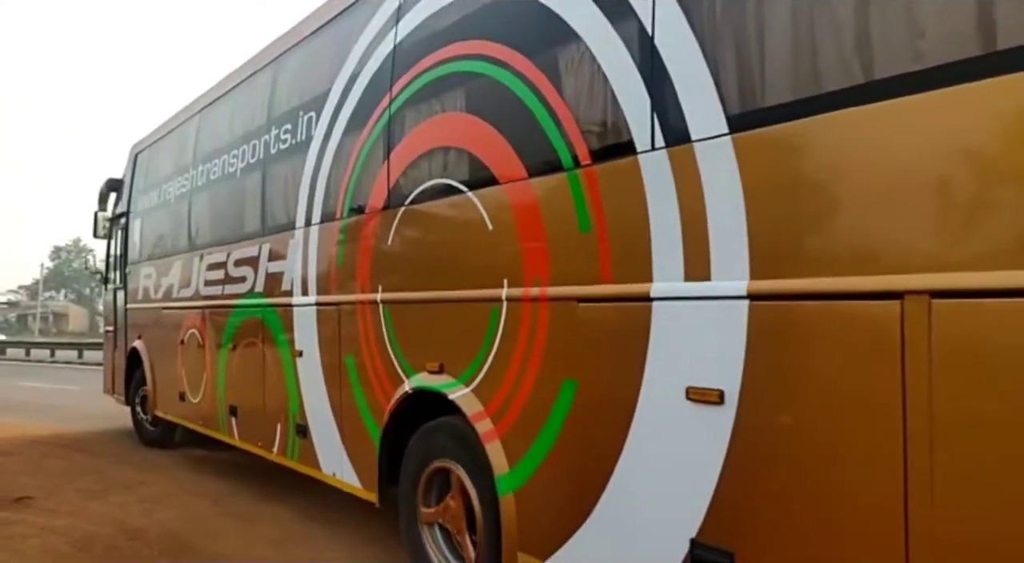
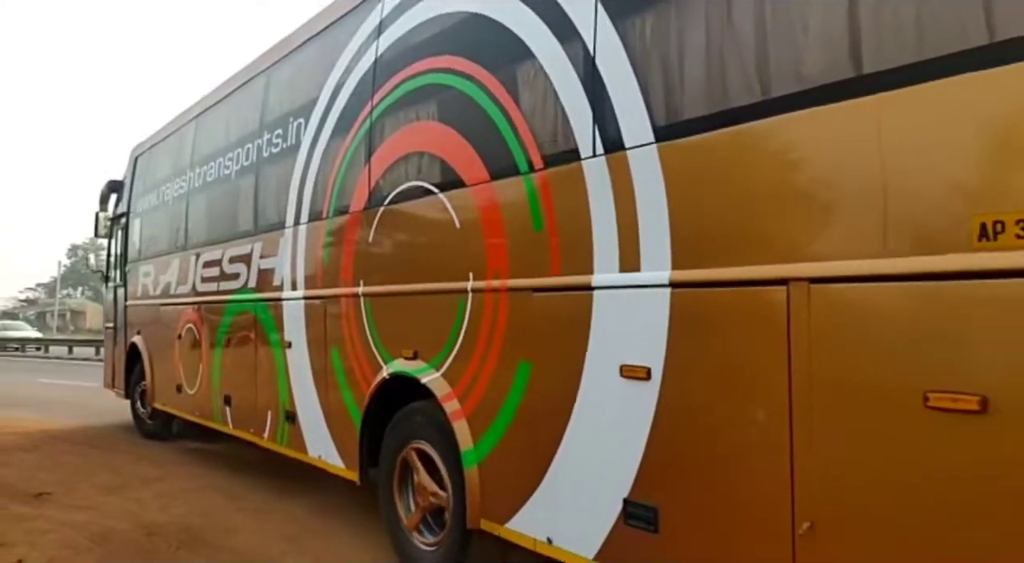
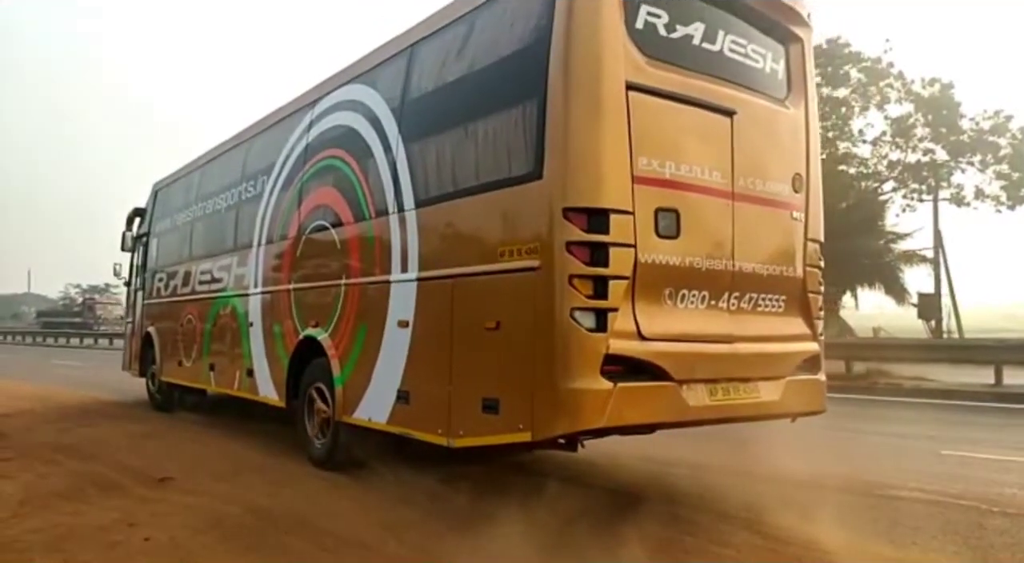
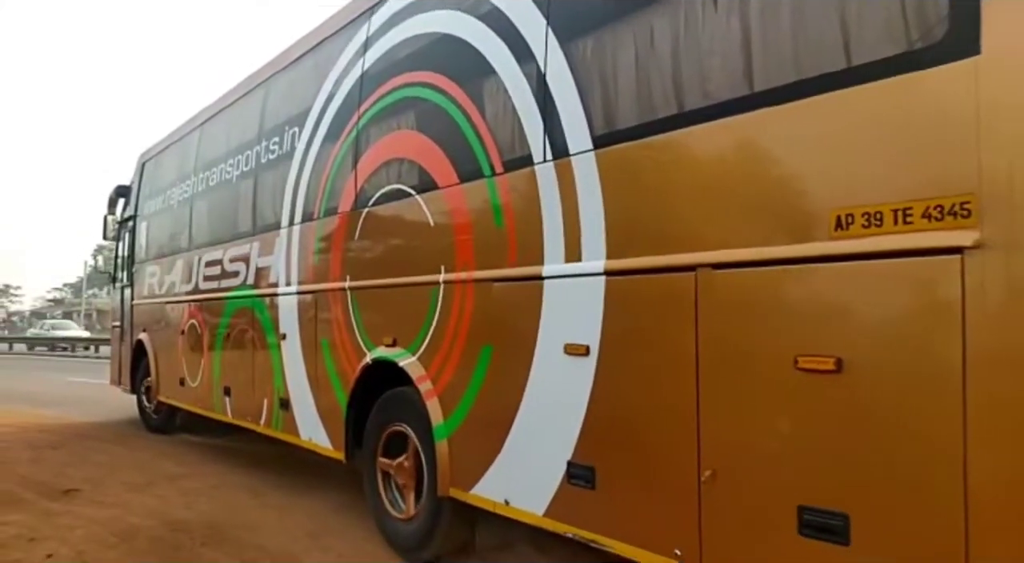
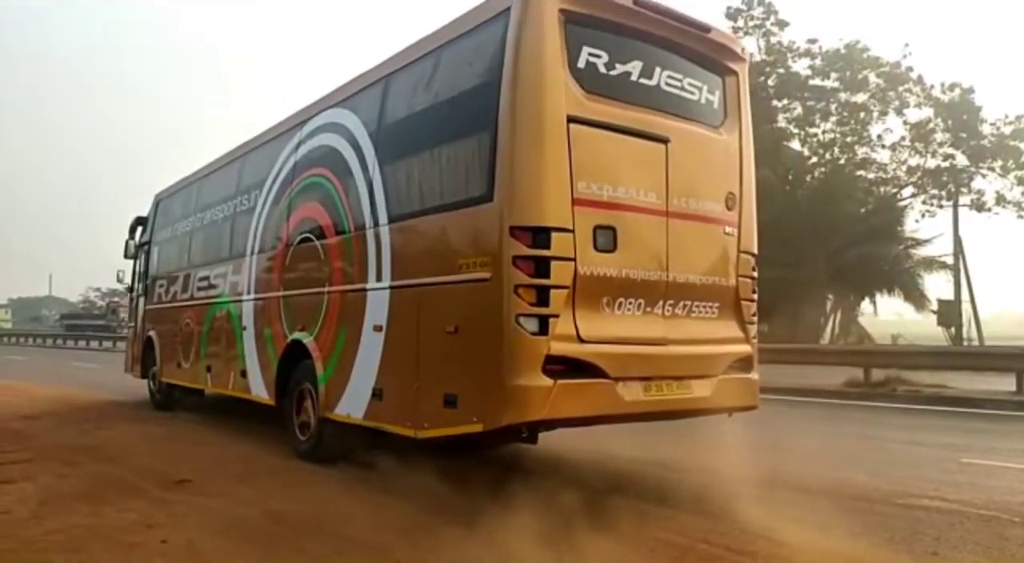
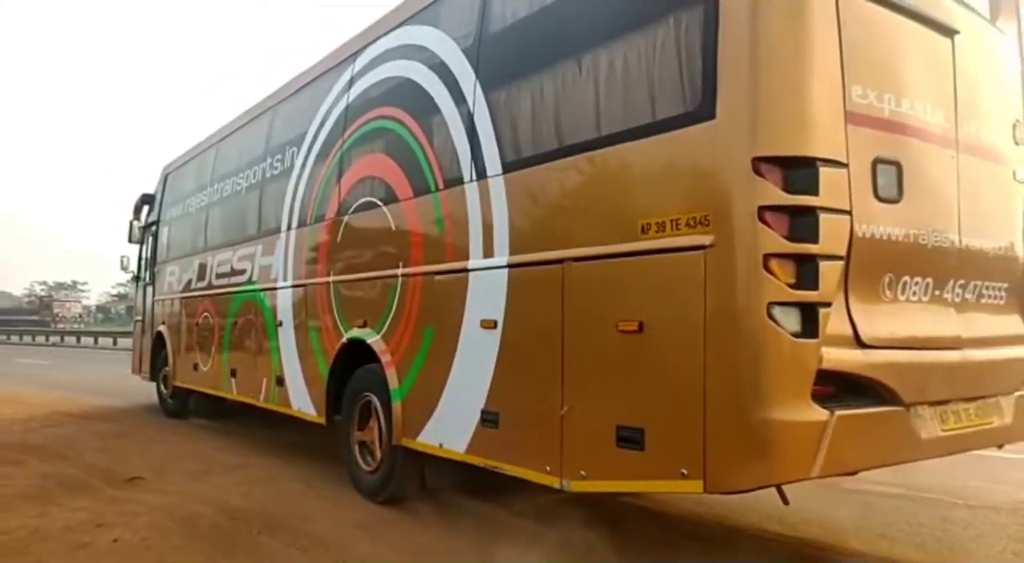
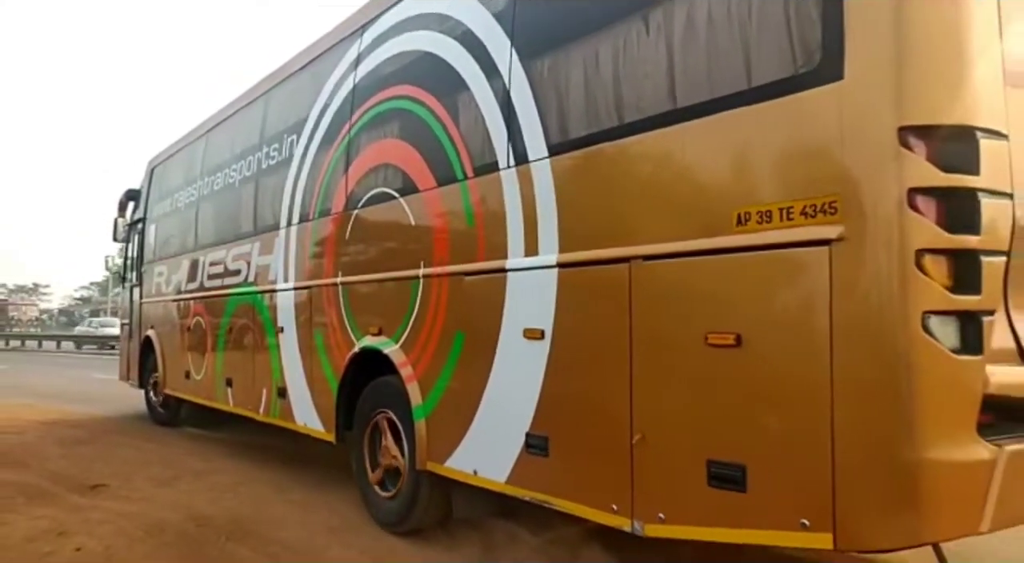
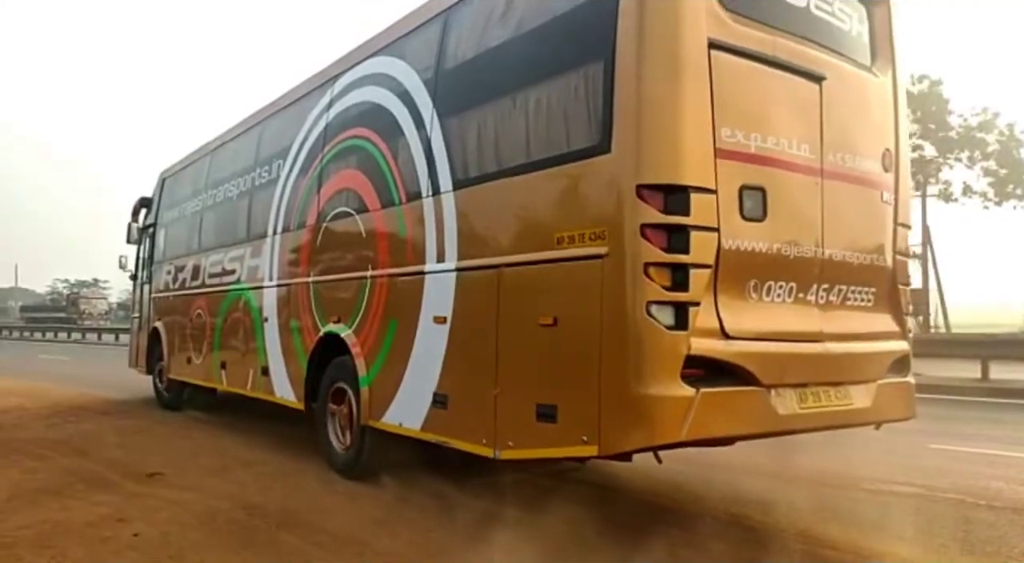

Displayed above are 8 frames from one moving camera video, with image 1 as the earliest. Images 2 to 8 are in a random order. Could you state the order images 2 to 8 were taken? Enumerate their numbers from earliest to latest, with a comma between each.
2, 4, 7, 6, 8, 3, 5
